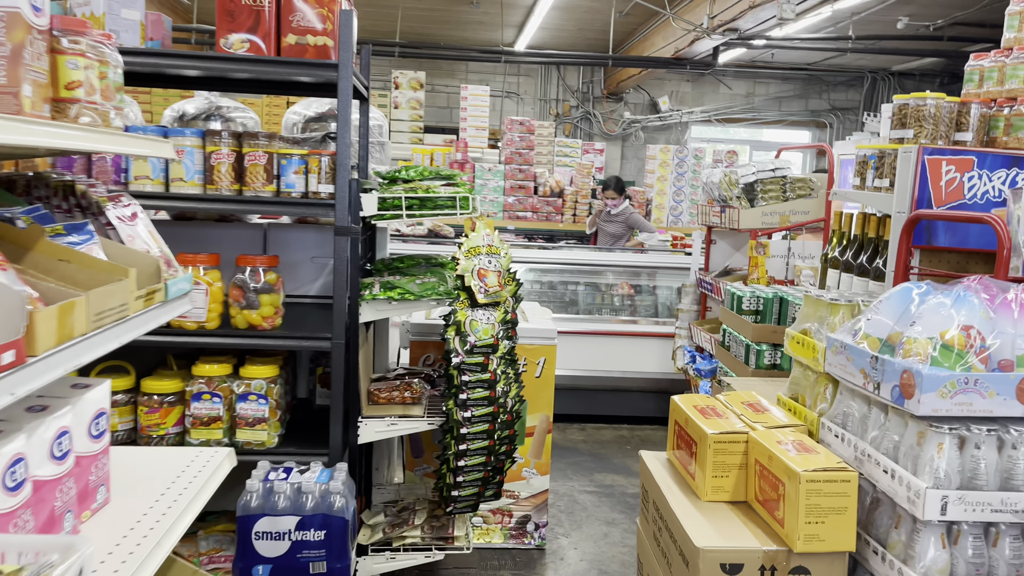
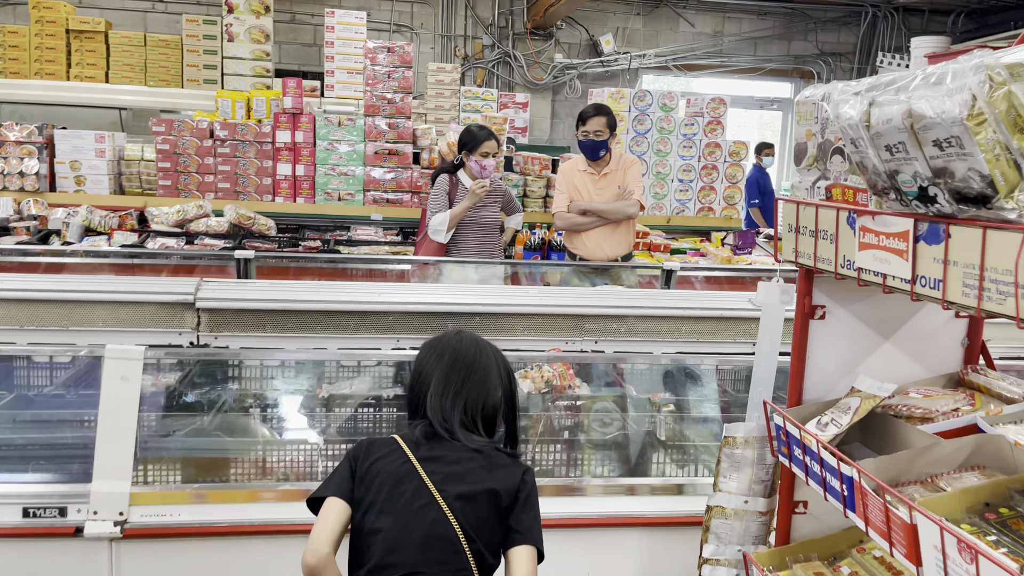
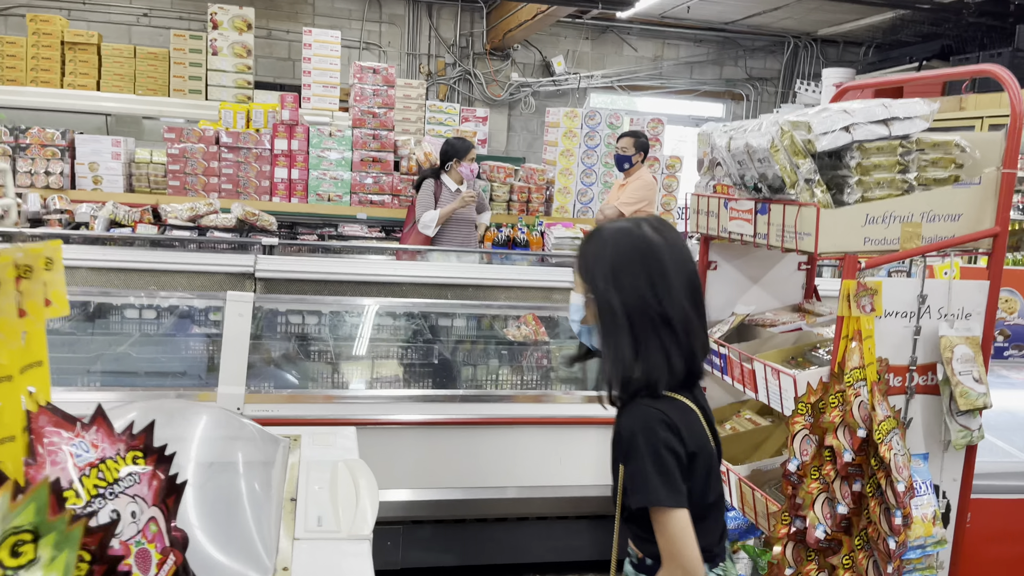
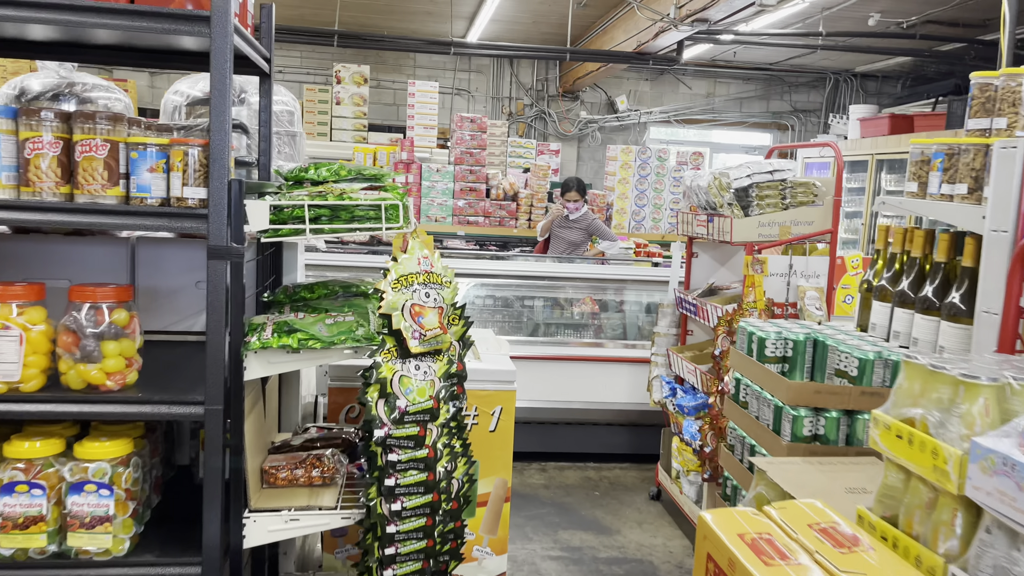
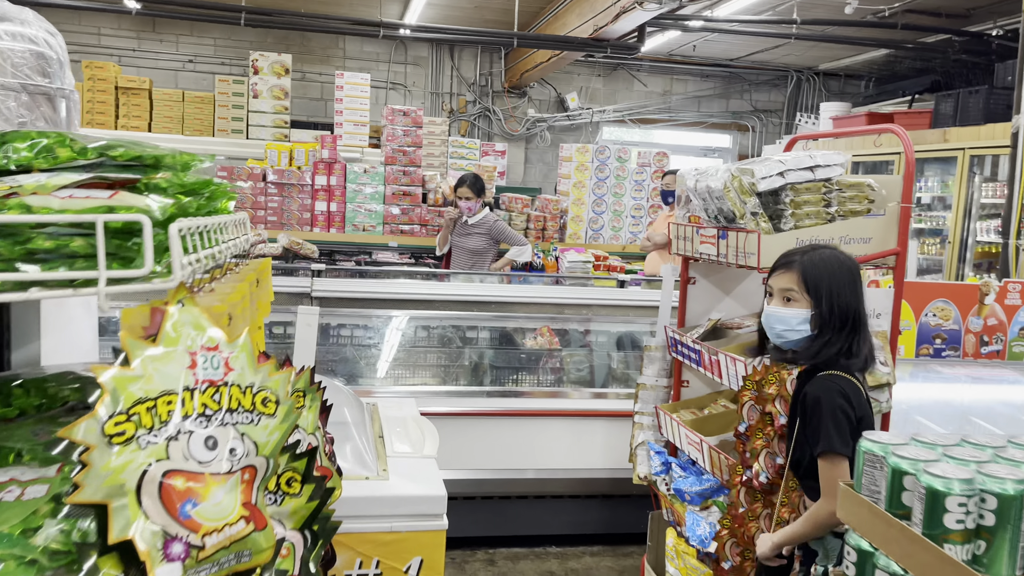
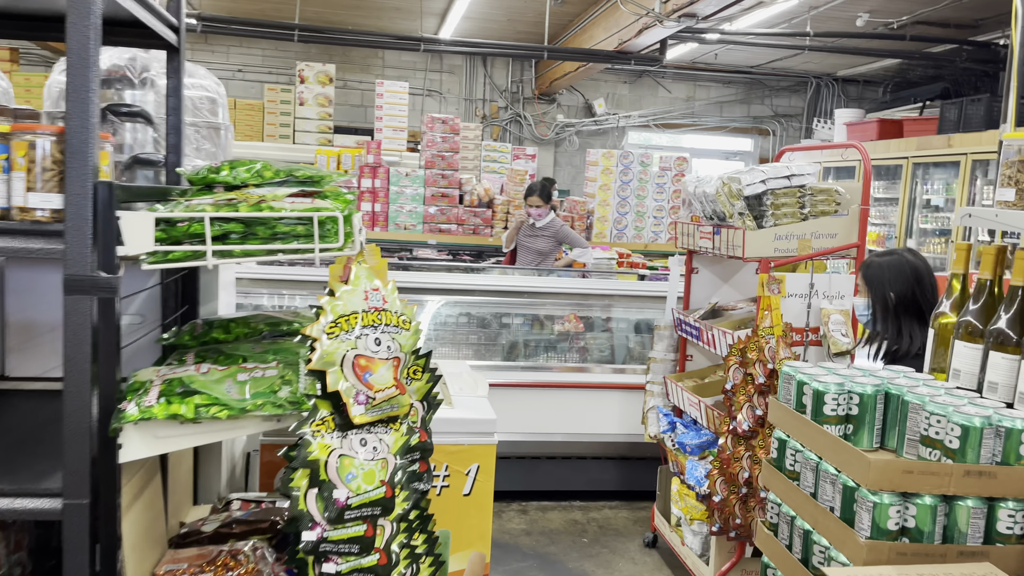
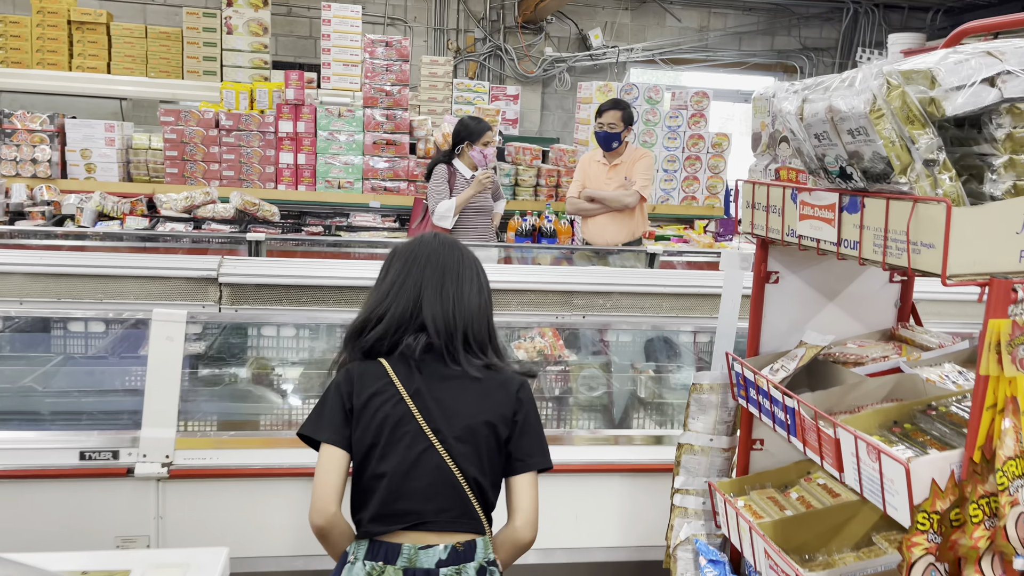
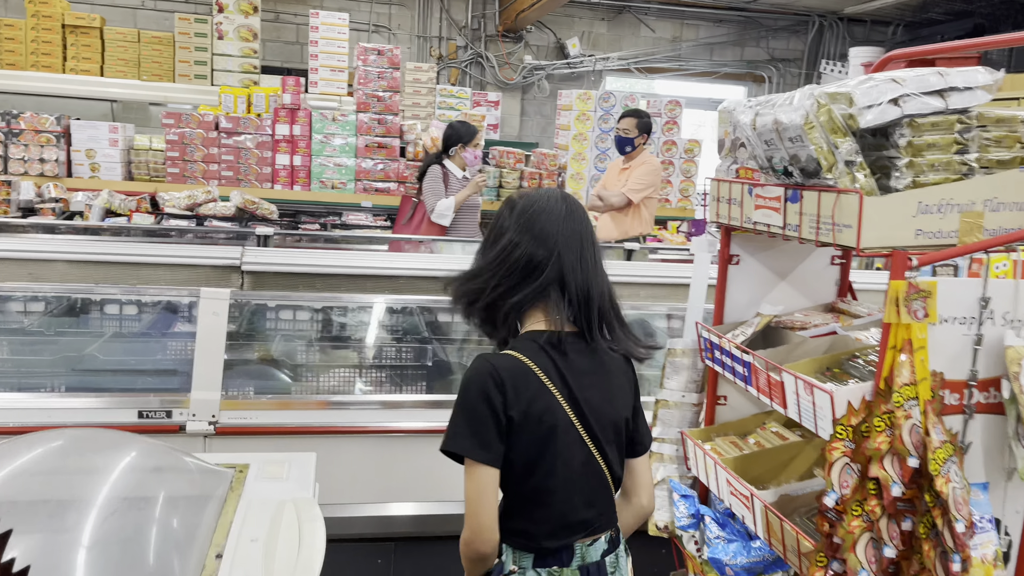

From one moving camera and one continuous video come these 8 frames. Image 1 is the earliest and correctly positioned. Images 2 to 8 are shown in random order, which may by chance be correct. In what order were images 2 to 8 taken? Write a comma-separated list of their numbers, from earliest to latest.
4, 6, 5, 3, 8, 7, 2
